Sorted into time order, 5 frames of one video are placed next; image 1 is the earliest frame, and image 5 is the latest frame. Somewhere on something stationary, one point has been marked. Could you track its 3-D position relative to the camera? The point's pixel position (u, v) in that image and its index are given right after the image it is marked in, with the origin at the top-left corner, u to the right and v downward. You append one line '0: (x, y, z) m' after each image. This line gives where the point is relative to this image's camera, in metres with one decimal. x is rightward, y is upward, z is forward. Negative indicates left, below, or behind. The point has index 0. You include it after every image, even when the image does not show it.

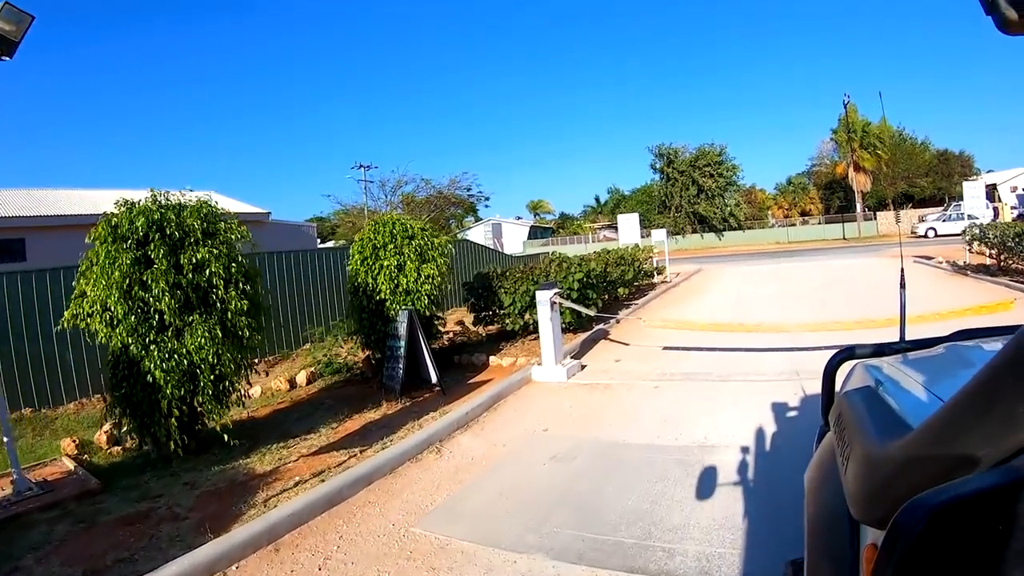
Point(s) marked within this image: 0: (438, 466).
0: (-0.6, -1.5, +5.6) m
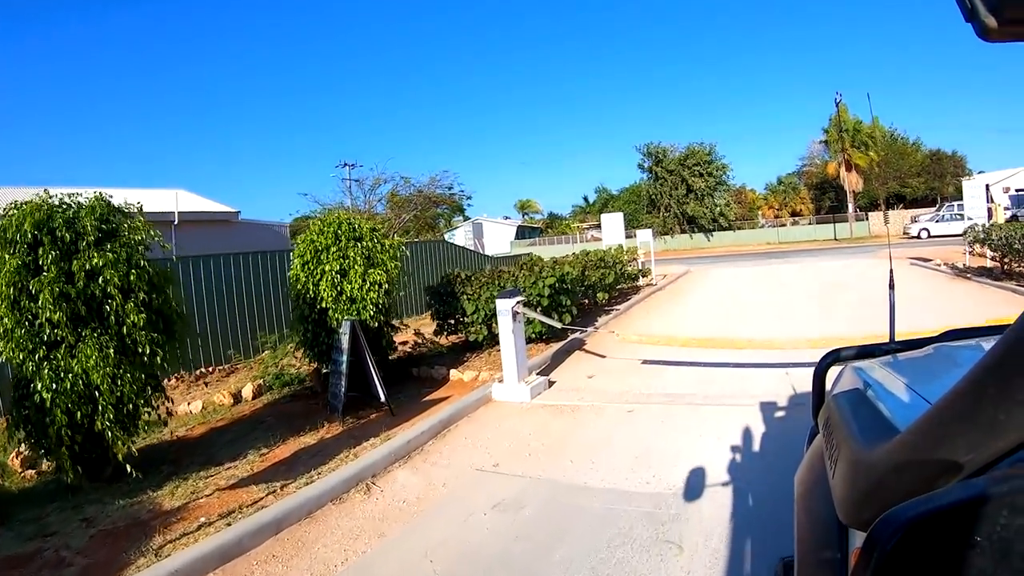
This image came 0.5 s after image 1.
0: (-1.0, -1.5, +4.7) m
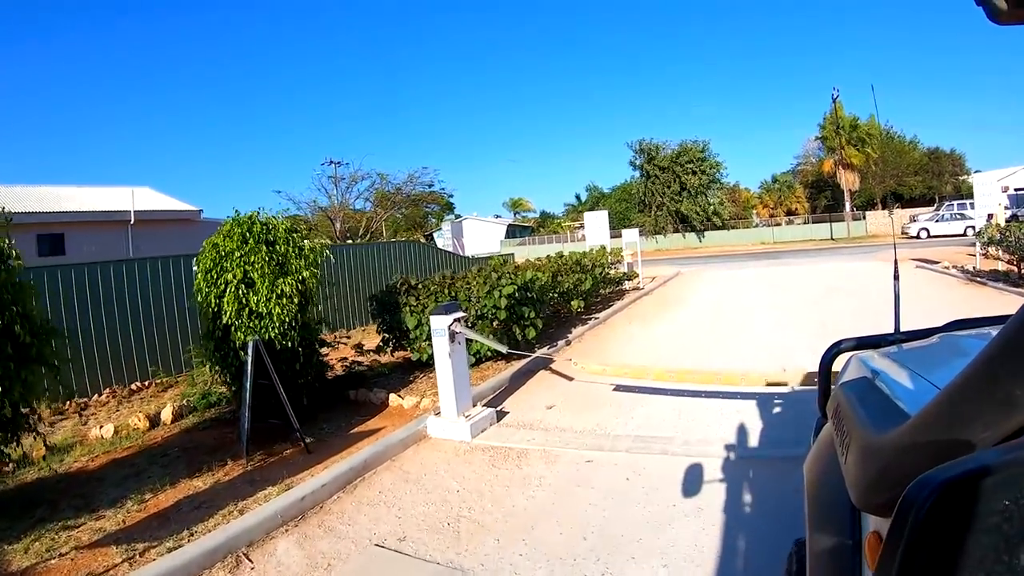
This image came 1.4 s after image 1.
0: (-1.5, -1.6, +3.5) m
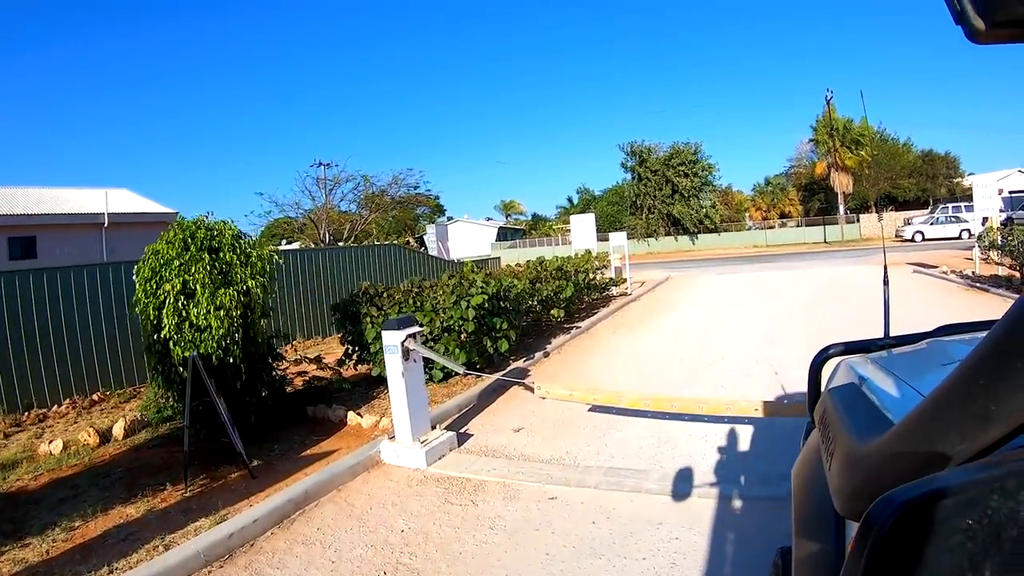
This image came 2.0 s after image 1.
0: (-1.8, -1.7, +2.9) m
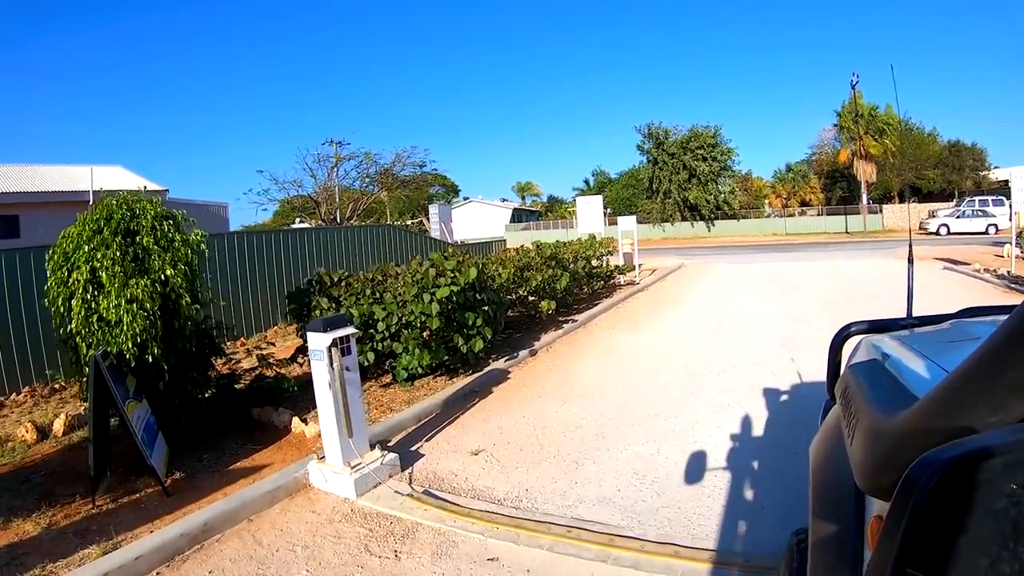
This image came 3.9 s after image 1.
0: (-2.1, -1.7, +2.1) m
